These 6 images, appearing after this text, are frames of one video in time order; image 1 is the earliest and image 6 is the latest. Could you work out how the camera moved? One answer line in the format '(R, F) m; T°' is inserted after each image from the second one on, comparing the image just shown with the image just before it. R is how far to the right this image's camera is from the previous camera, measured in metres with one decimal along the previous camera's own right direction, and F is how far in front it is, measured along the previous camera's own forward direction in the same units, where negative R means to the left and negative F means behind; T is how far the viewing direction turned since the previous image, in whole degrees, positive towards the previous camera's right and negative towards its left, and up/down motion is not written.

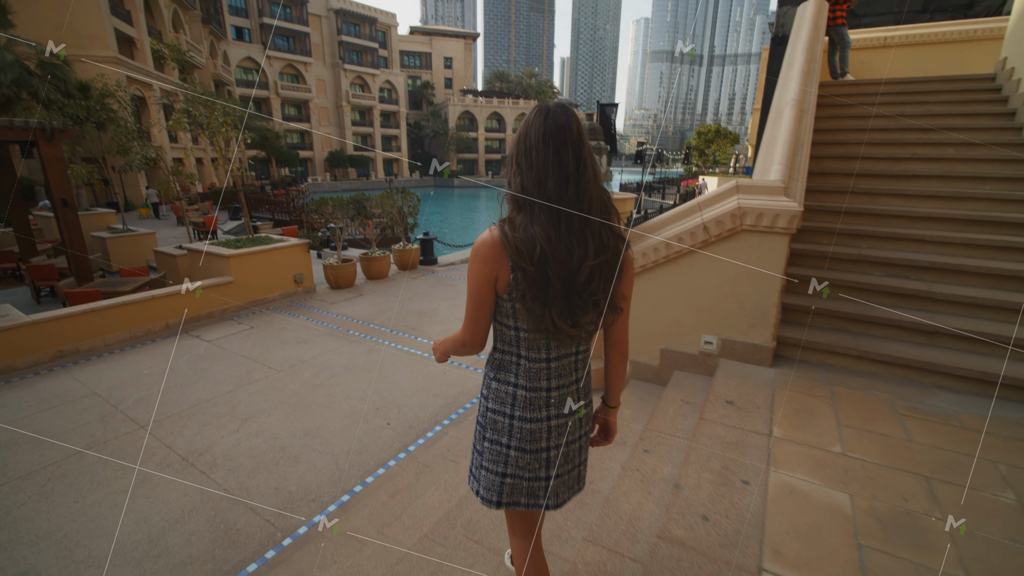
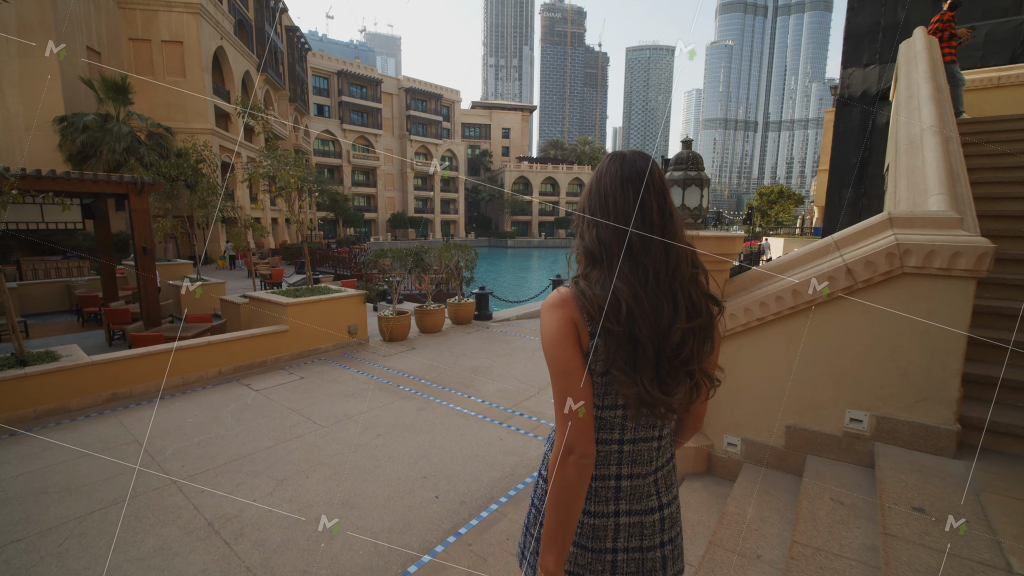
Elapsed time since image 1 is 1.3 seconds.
(-0.2, +0.5) m; -6°
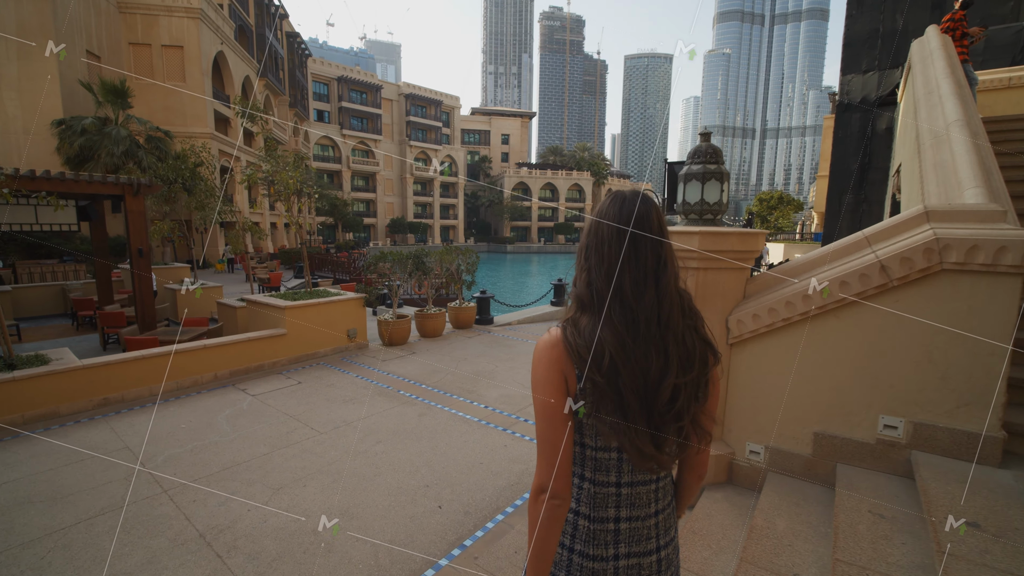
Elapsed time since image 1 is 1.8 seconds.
(-0.1, +0.1) m; 0°
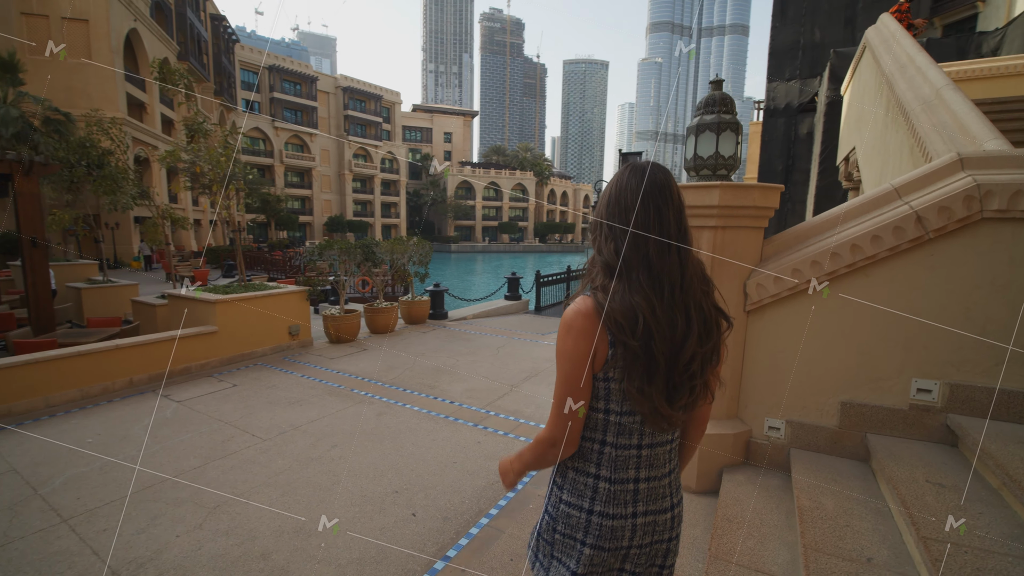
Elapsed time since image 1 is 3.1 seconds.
(-0.3, +0.4) m; +7°
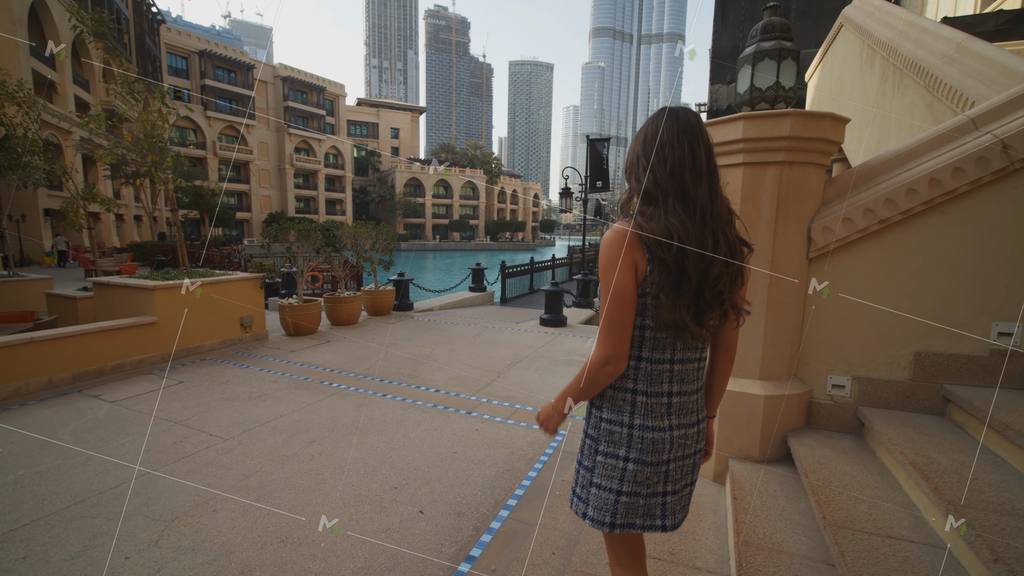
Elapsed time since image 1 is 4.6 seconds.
(-0.4, +0.4) m; +6°
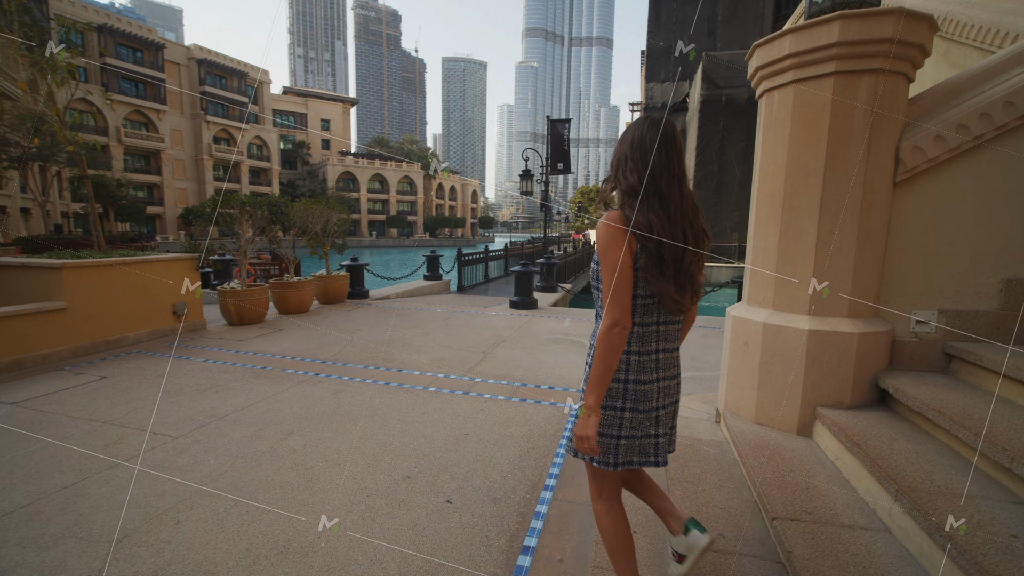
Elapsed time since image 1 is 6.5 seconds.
(-0.5, +0.4) m; +8°
